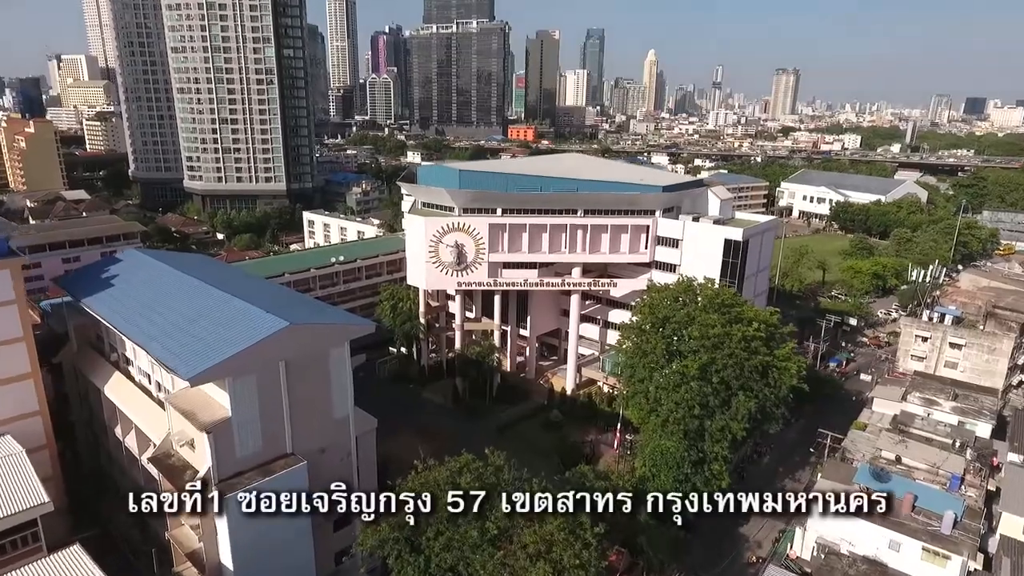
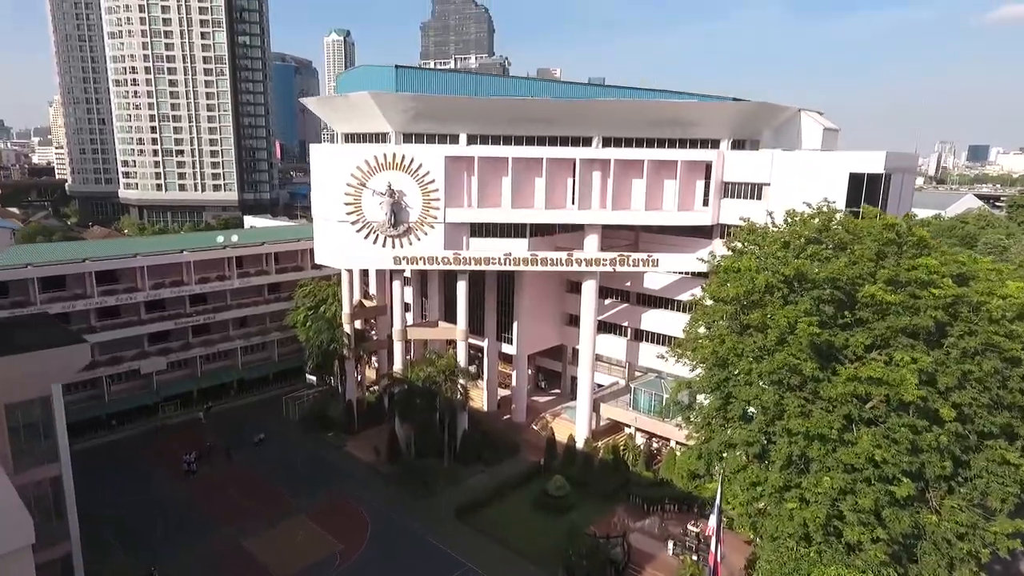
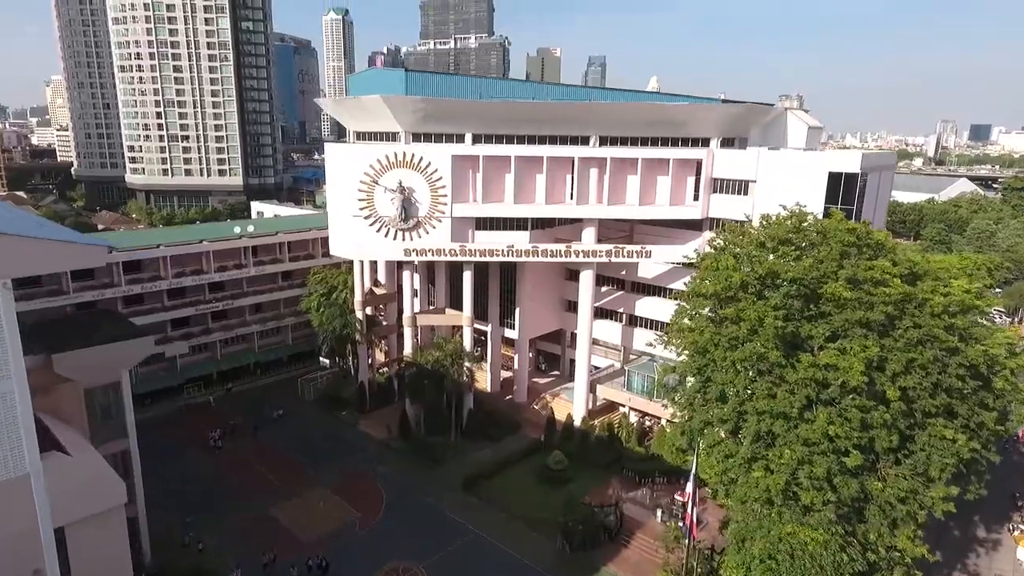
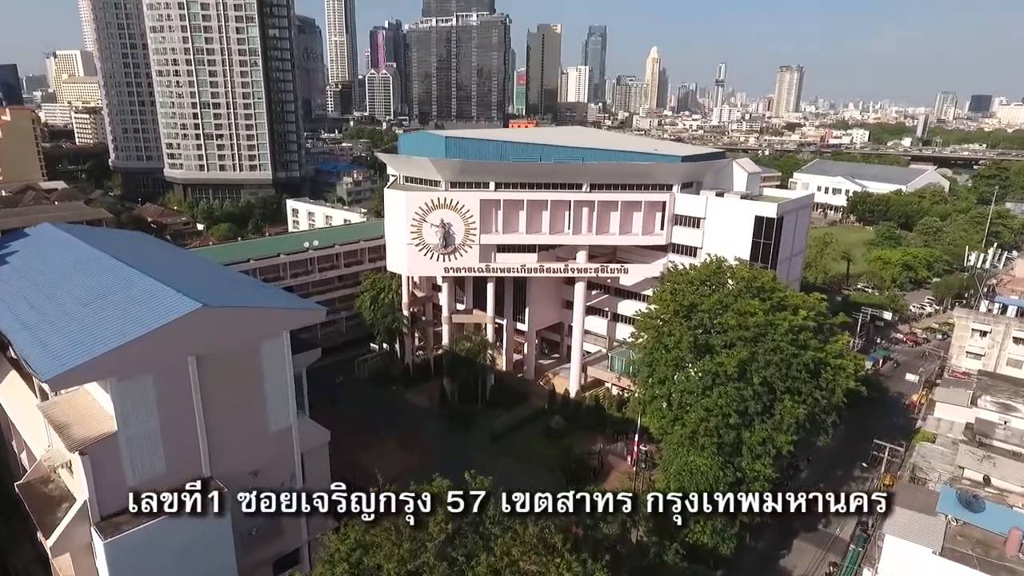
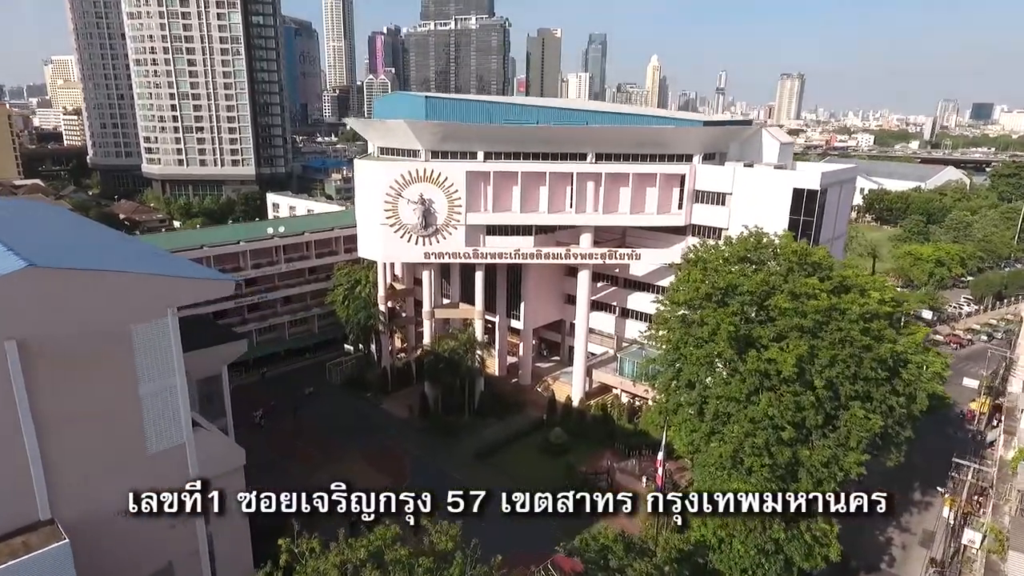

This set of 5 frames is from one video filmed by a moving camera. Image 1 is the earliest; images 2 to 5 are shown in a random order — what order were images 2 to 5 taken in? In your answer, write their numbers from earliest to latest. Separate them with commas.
4, 5, 3, 2
